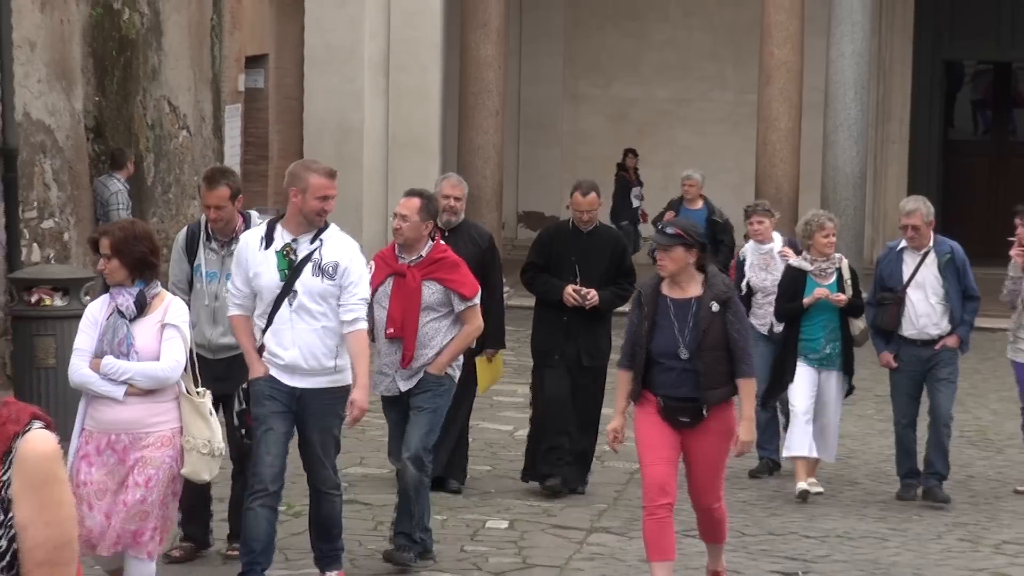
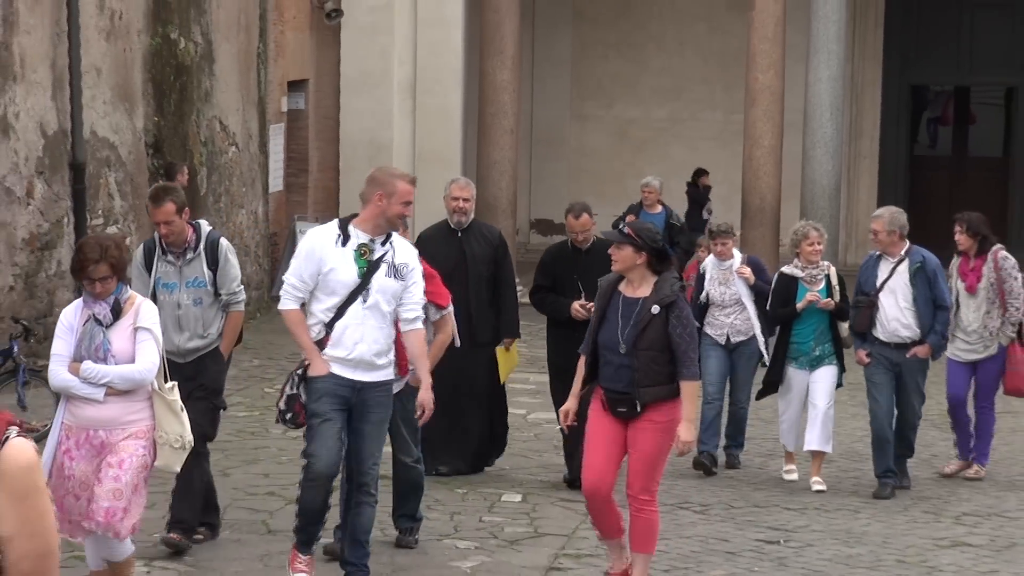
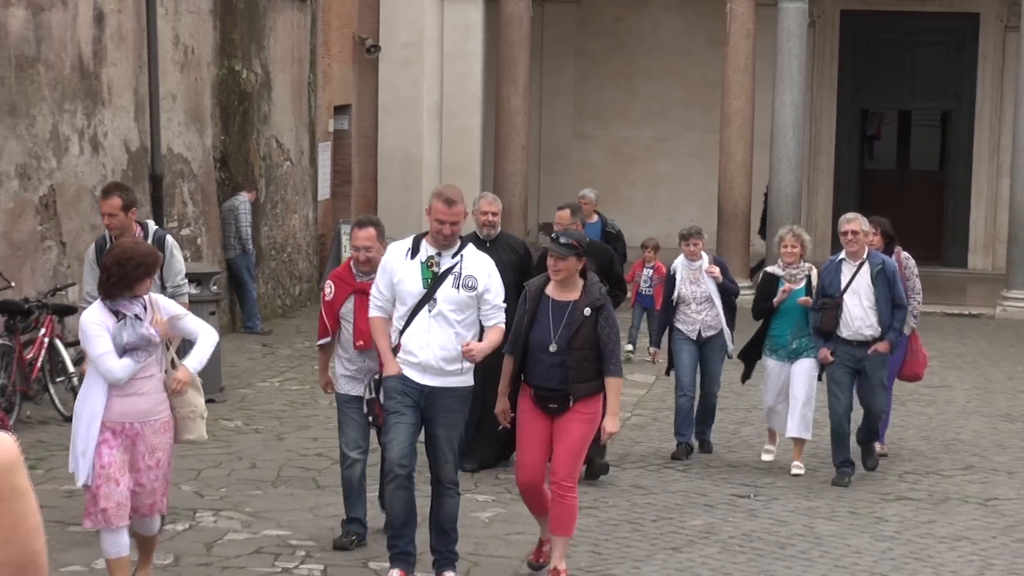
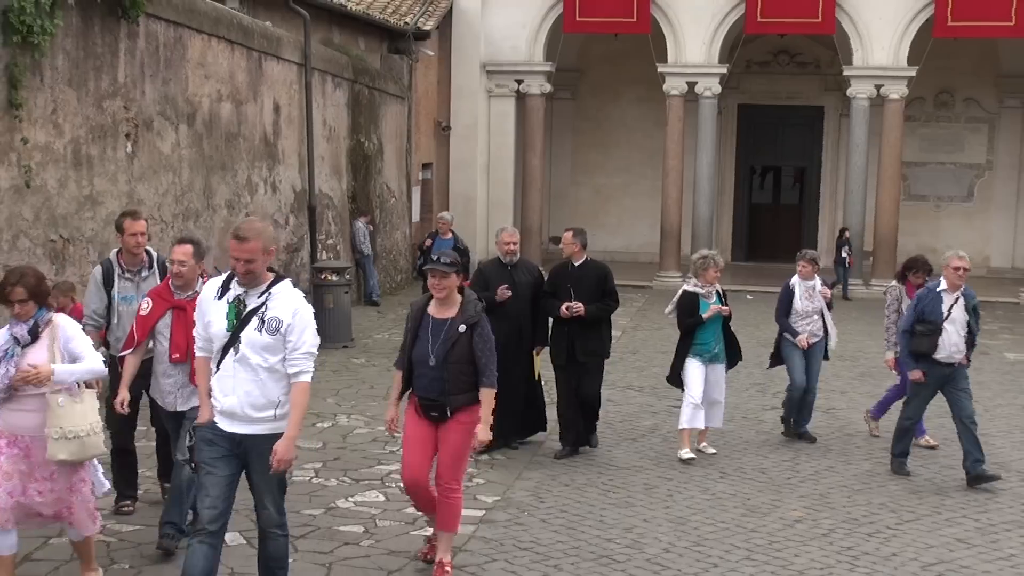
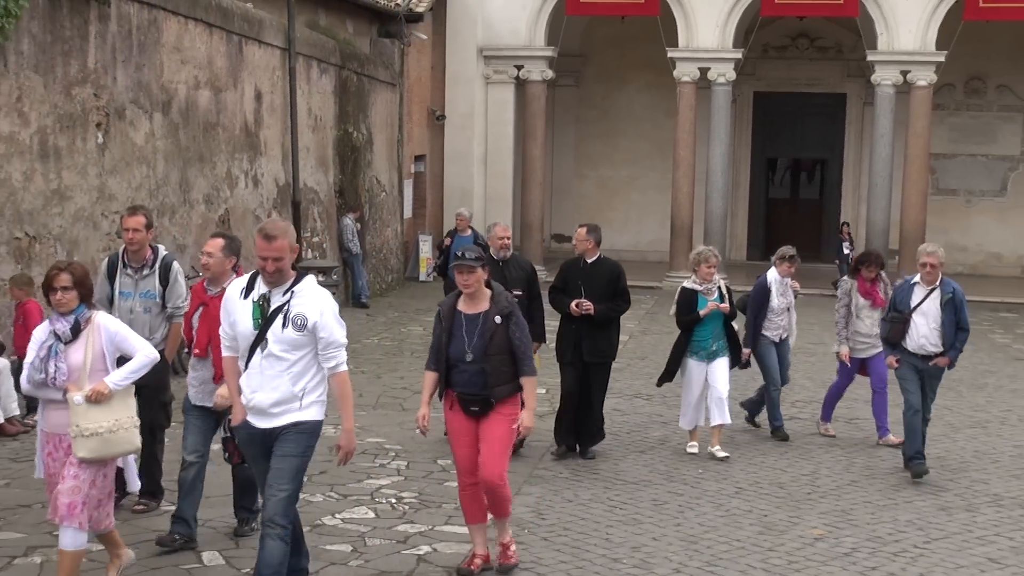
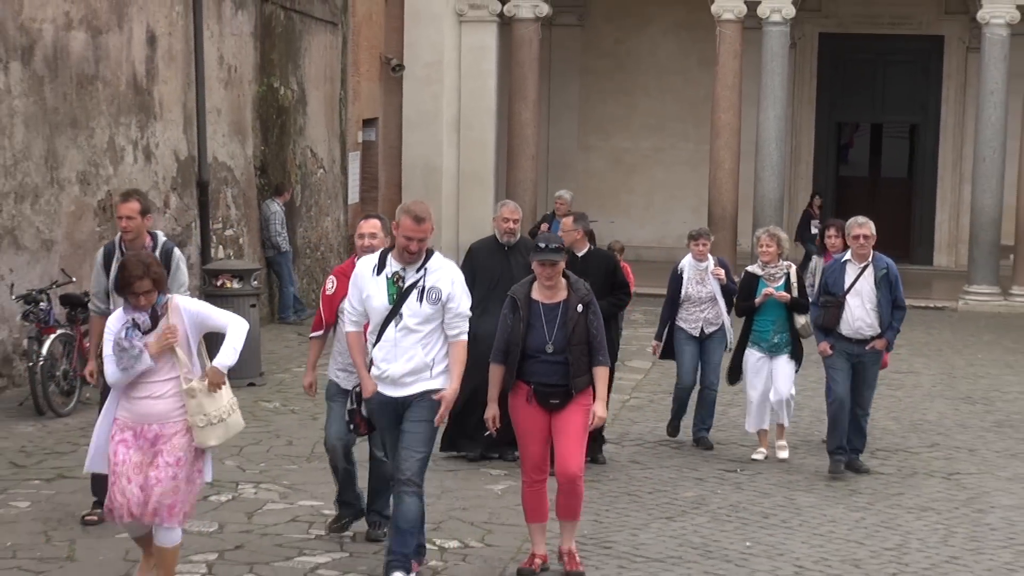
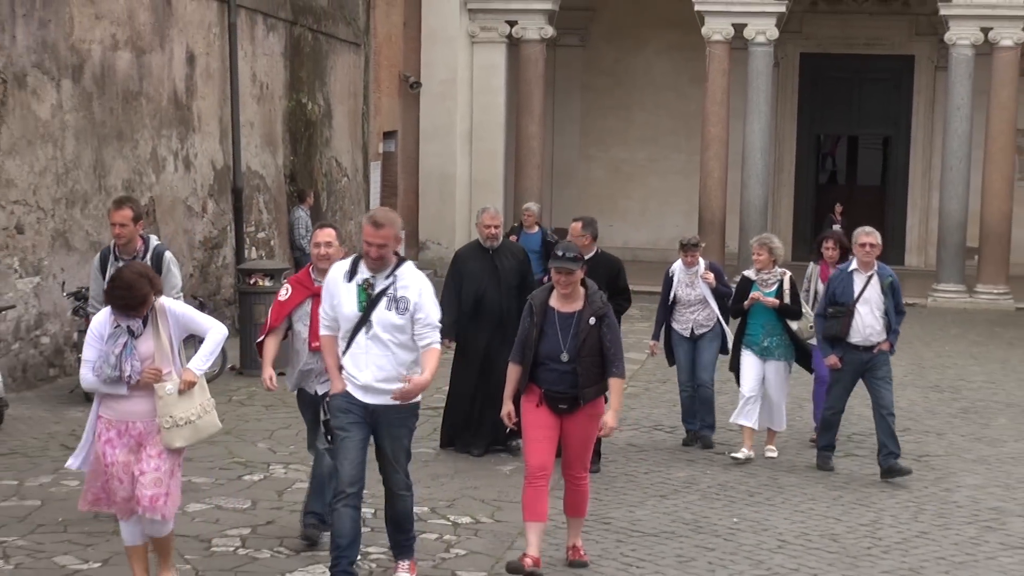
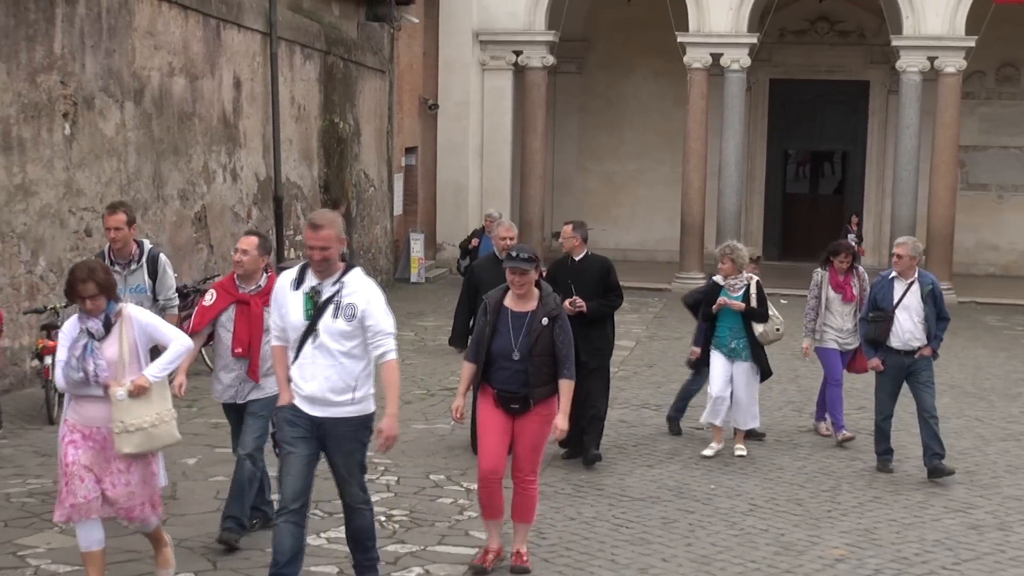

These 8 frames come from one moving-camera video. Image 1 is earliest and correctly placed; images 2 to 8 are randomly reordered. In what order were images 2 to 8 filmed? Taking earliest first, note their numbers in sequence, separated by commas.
2, 3, 6, 7, 8, 5, 4
